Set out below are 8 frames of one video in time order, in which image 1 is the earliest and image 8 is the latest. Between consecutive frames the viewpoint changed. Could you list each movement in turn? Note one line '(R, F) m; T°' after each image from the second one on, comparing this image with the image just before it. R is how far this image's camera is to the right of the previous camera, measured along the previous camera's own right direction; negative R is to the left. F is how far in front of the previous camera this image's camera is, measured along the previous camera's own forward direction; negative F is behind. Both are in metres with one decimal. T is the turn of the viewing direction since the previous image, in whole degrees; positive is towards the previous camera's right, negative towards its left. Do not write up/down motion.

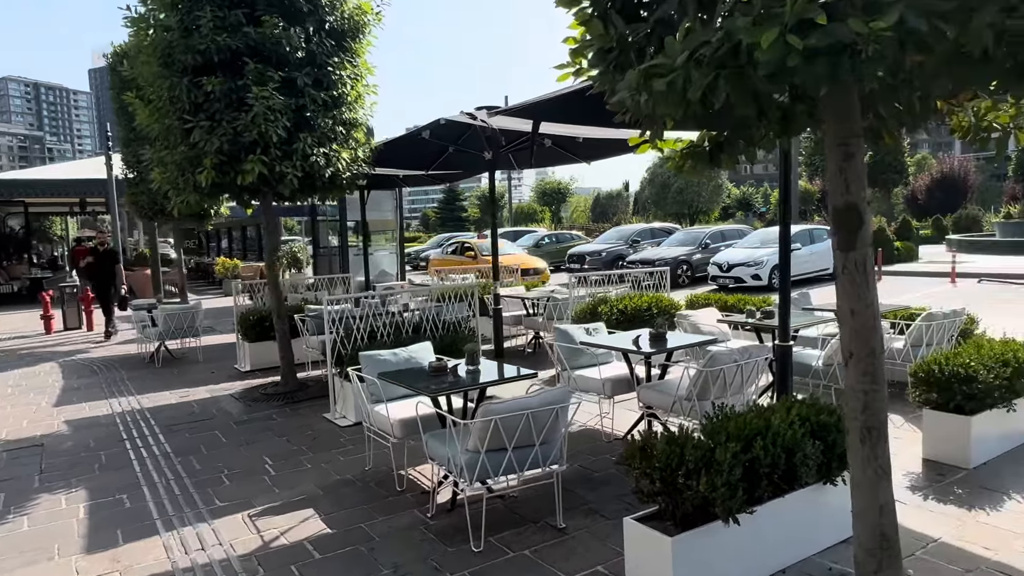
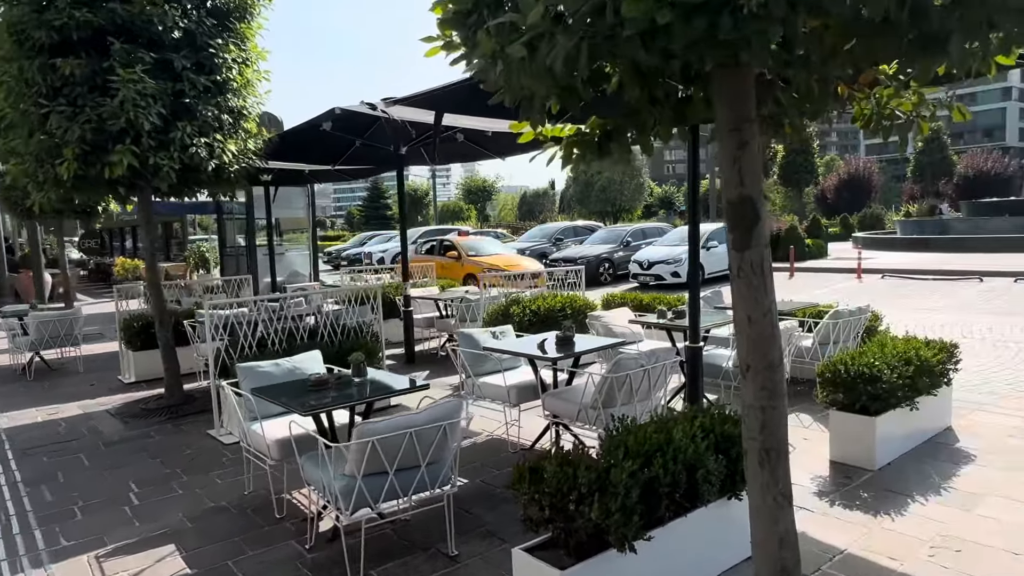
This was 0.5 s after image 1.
(+0.2, +0.3) m; +6°
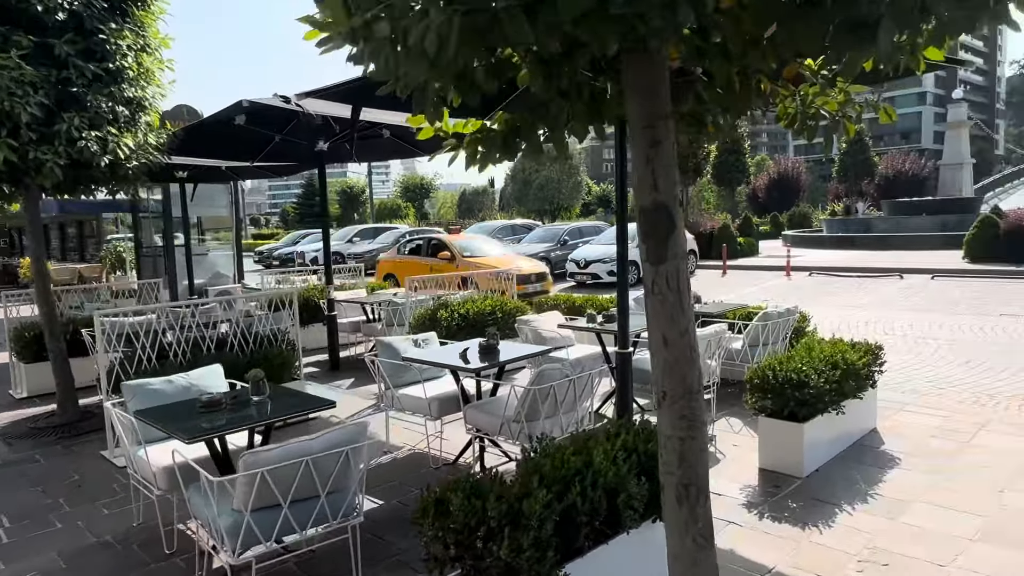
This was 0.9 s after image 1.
(+0.1, +0.2) m; +5°
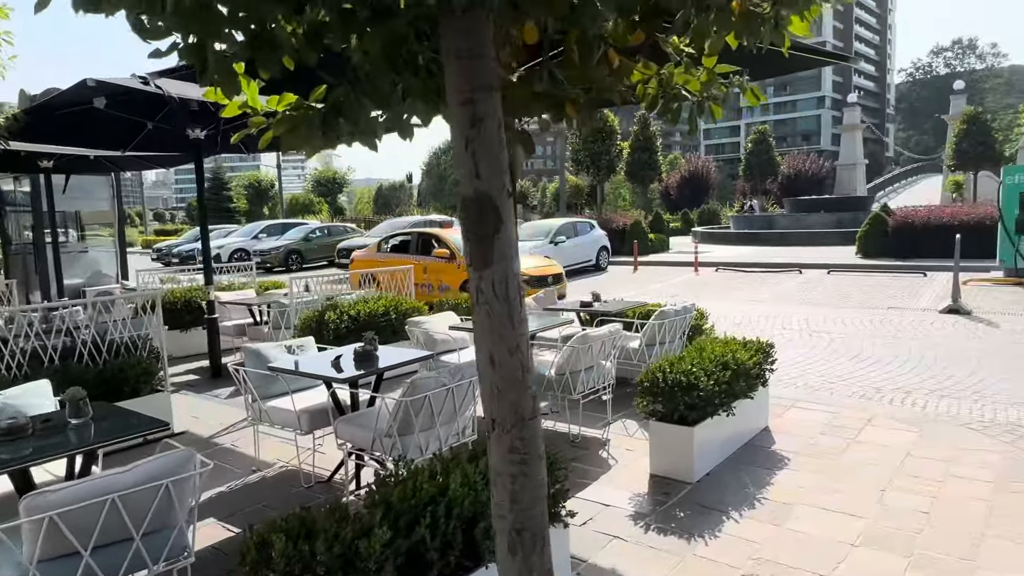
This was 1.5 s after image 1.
(+0.3, +0.3) m; +7°
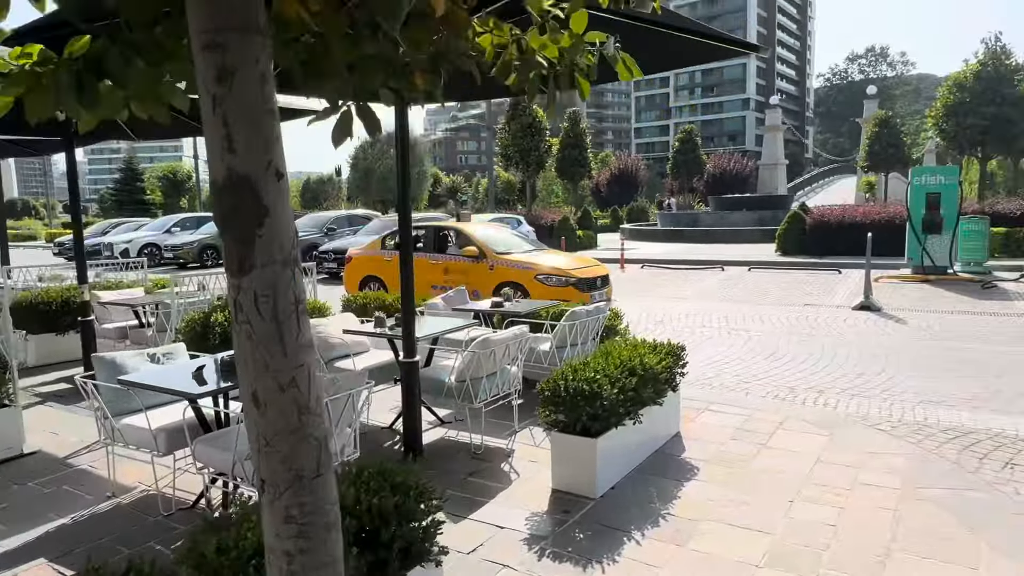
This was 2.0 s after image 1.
(+0.3, +0.3) m; +5°
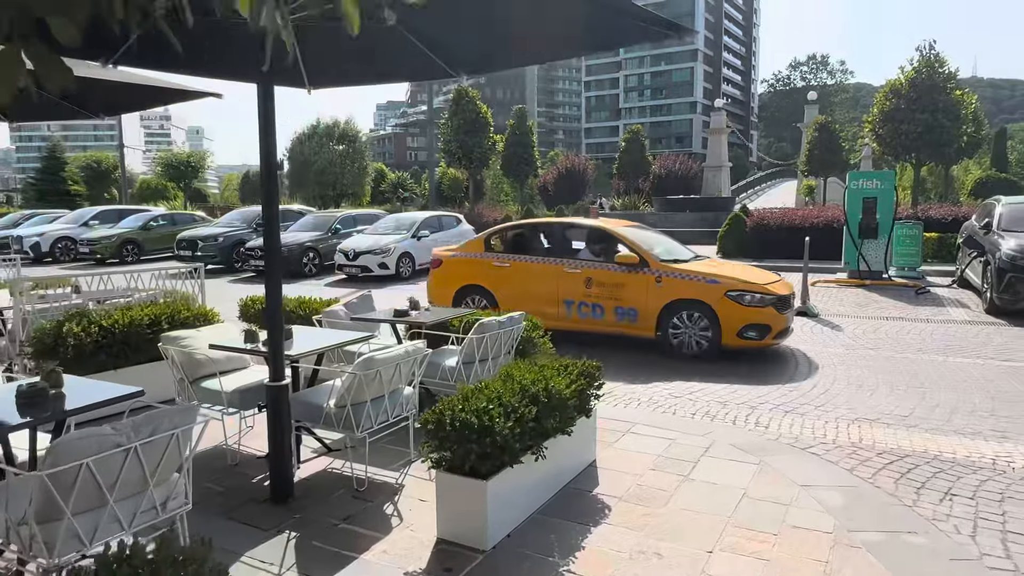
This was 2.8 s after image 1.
(+0.3, +0.6) m; +4°
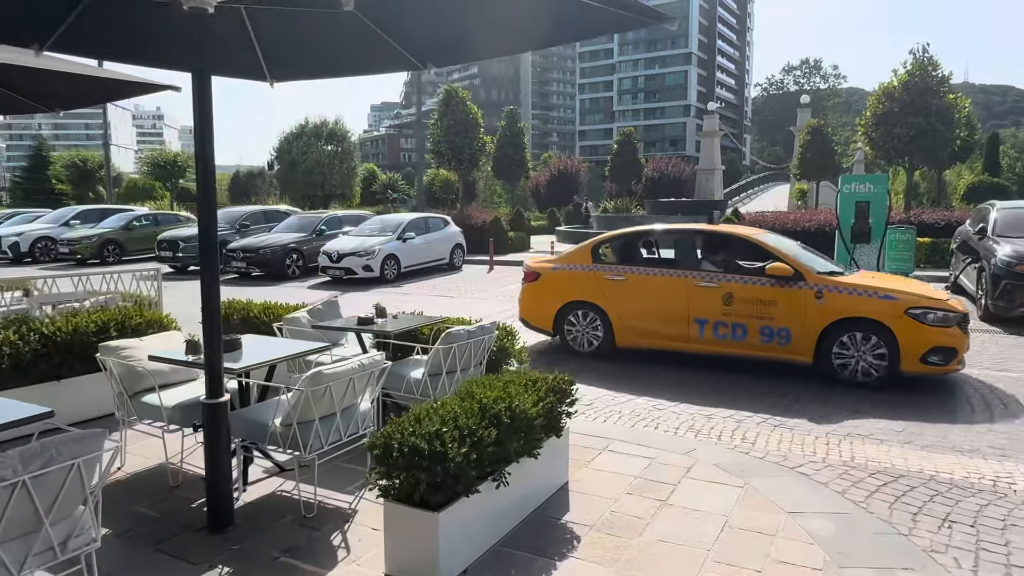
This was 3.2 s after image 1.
(+0.2, +0.3) m; +1°
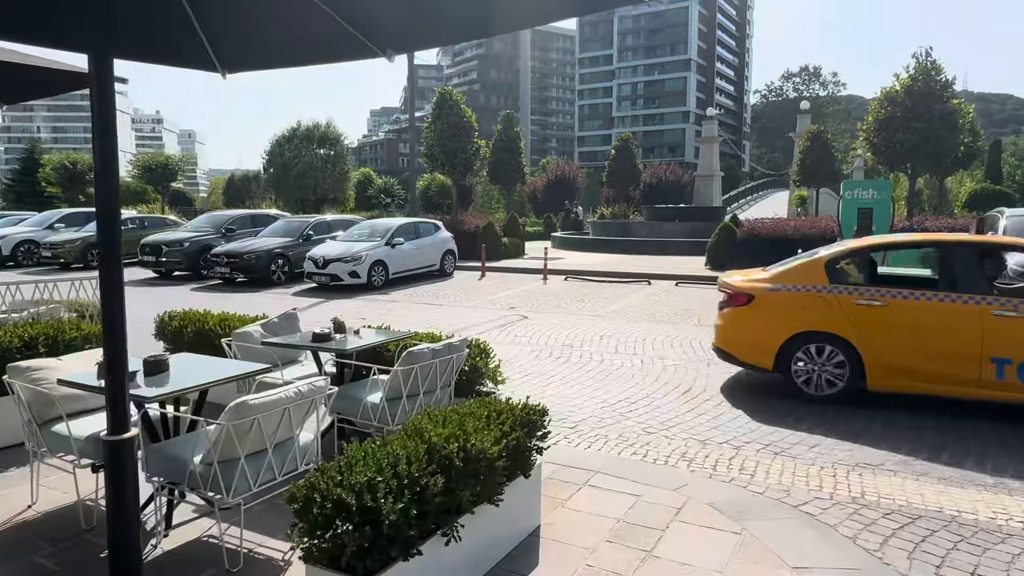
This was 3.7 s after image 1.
(+0.2, +0.5) m; 0°
